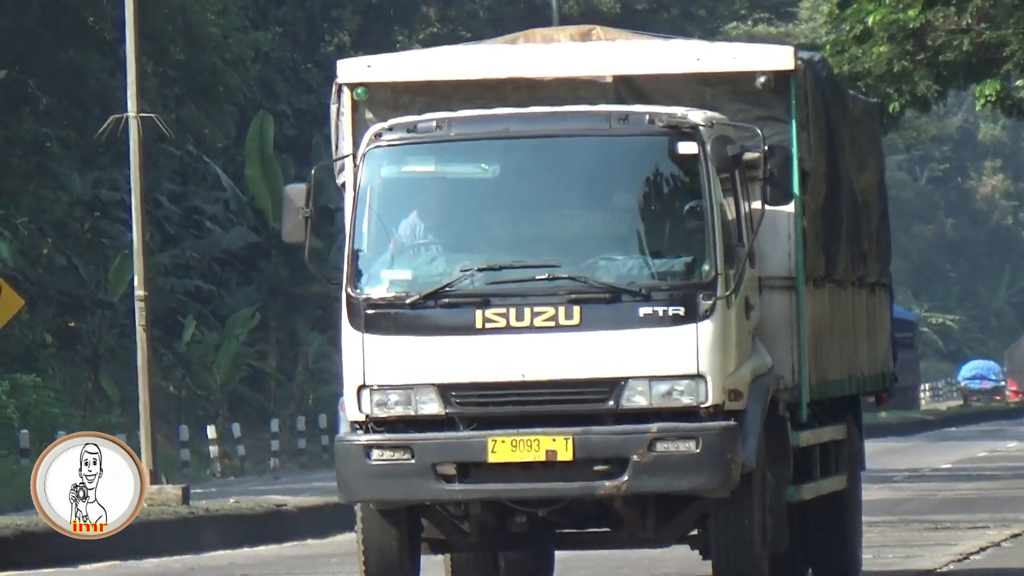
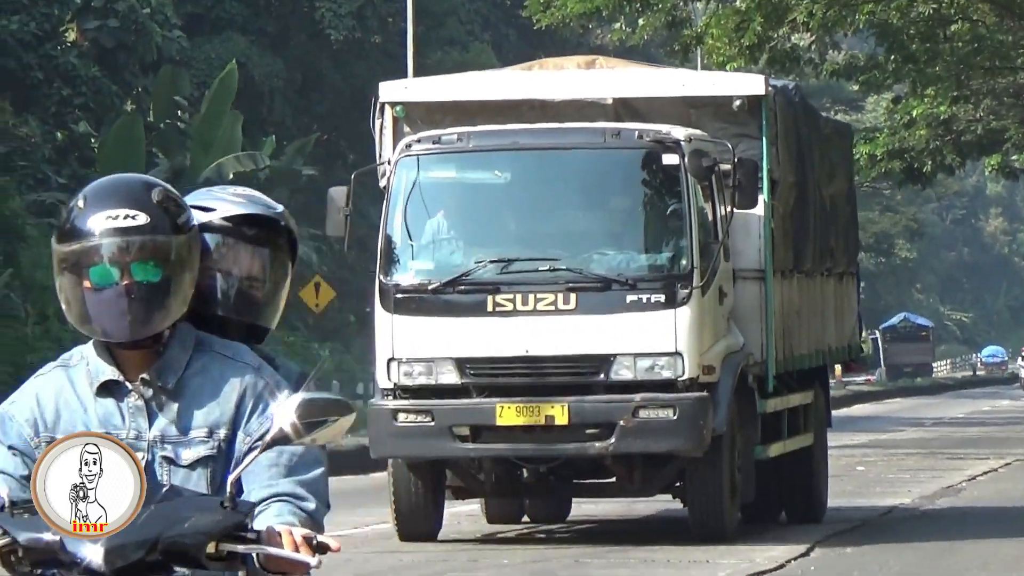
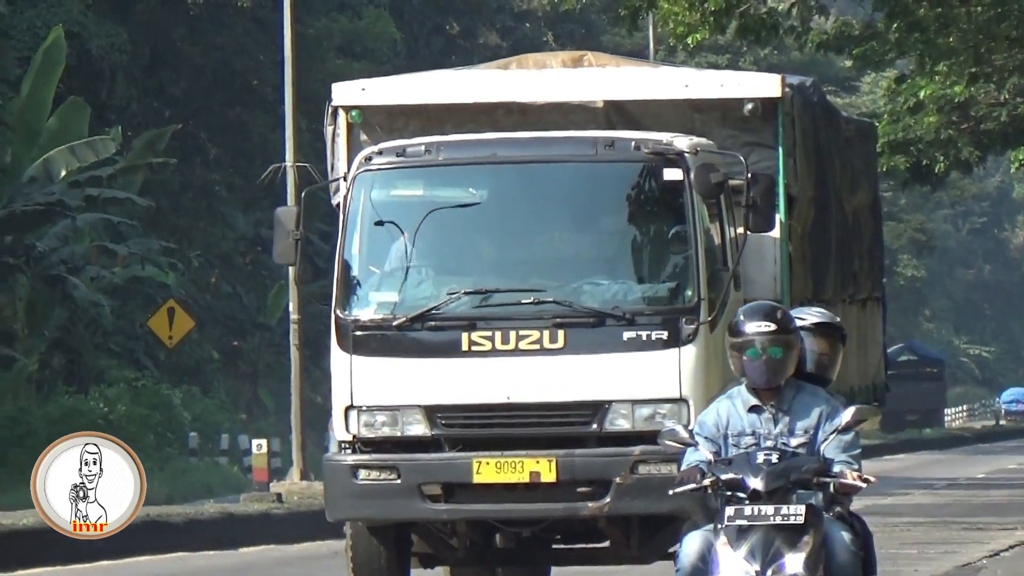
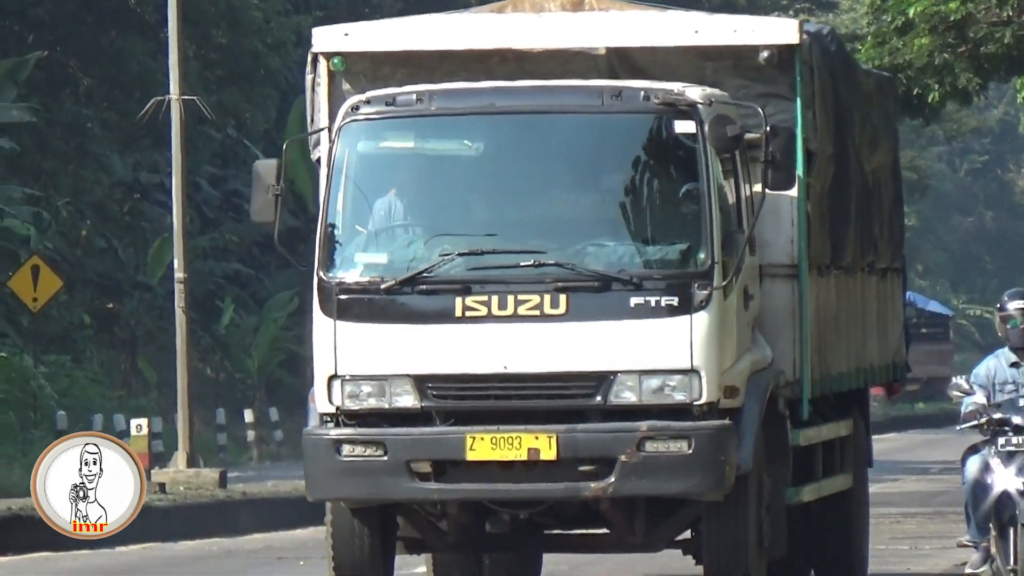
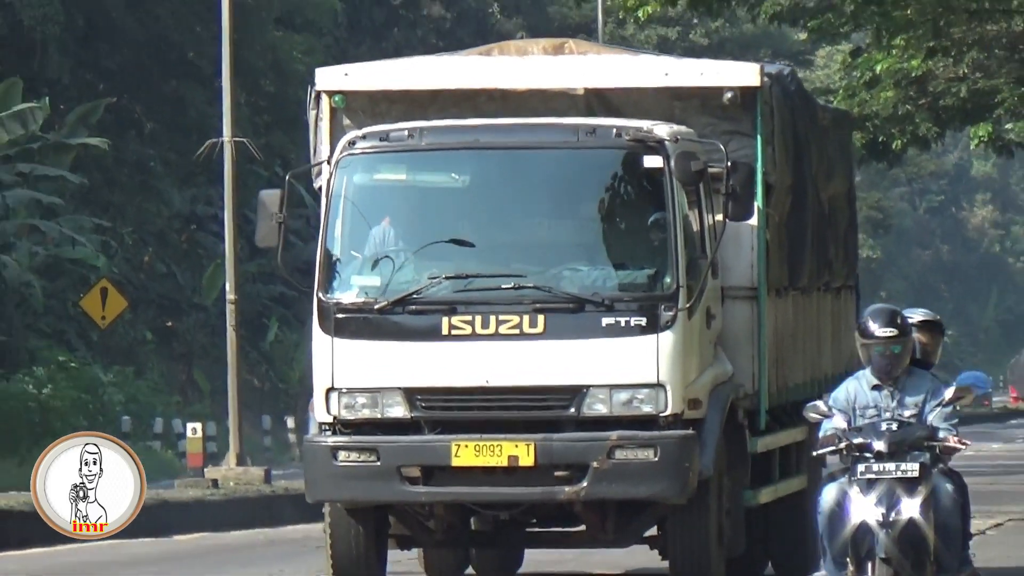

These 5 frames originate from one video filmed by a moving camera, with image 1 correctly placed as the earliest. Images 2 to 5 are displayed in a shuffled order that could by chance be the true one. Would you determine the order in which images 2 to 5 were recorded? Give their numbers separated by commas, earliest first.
4, 5, 3, 2
